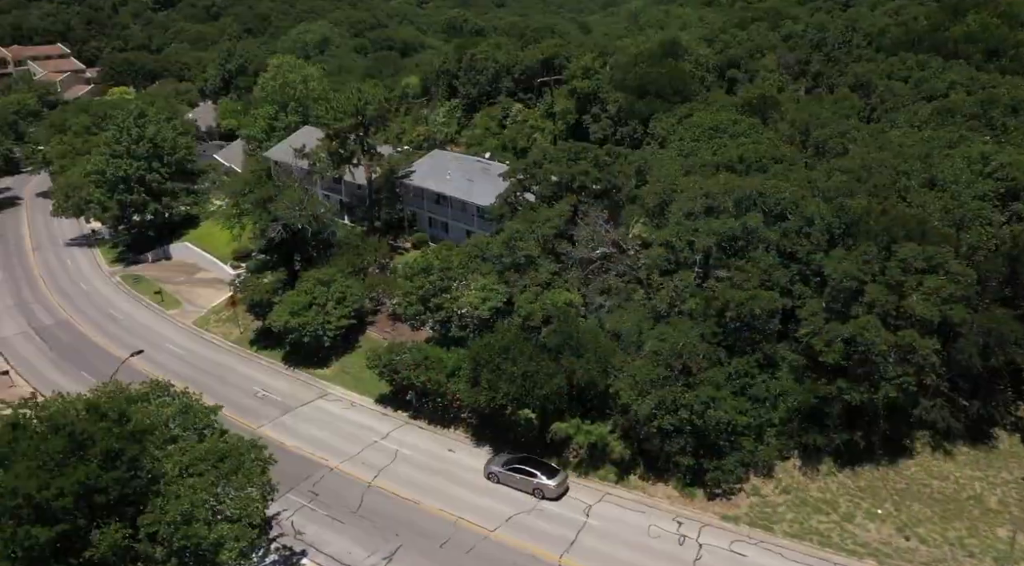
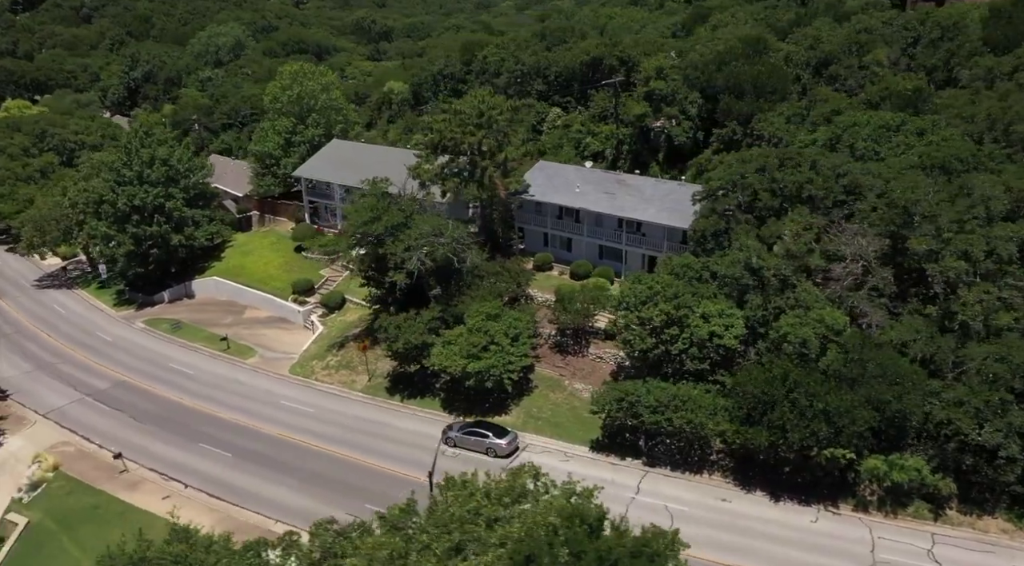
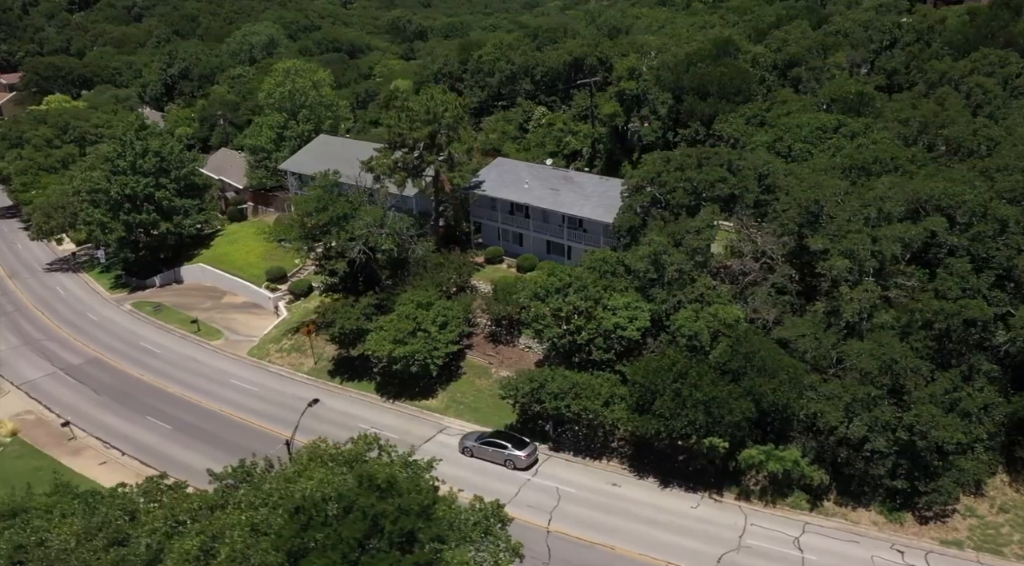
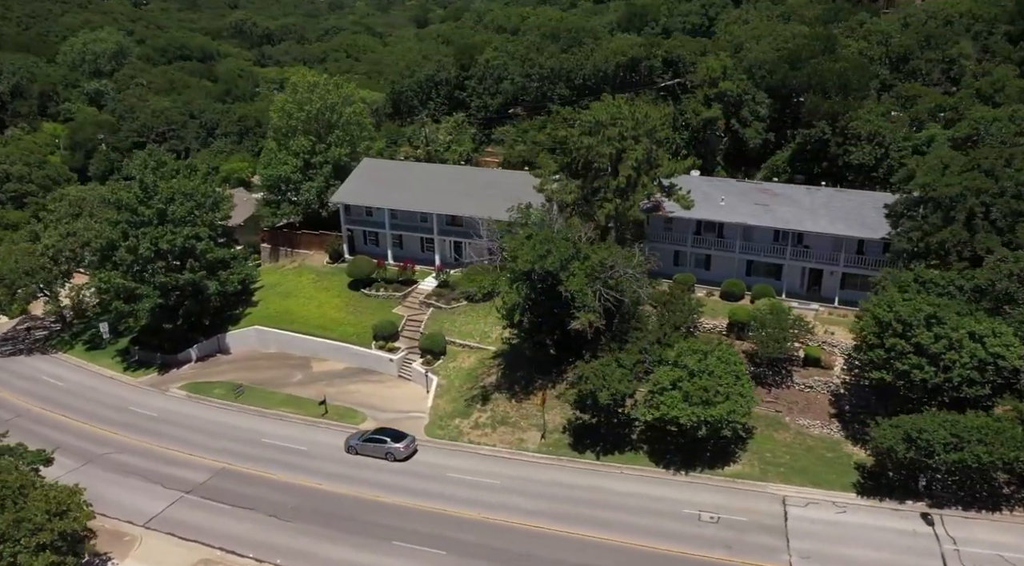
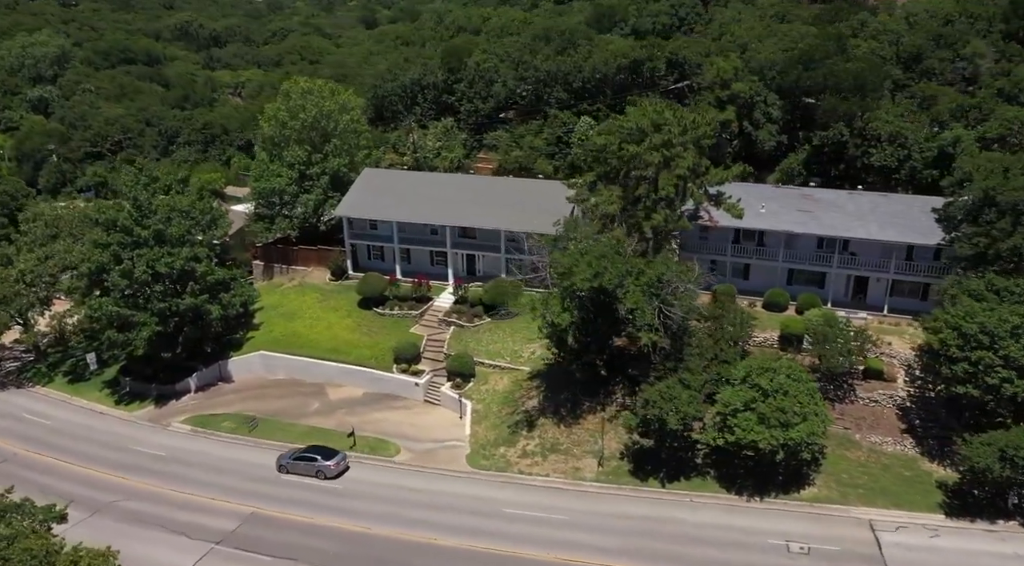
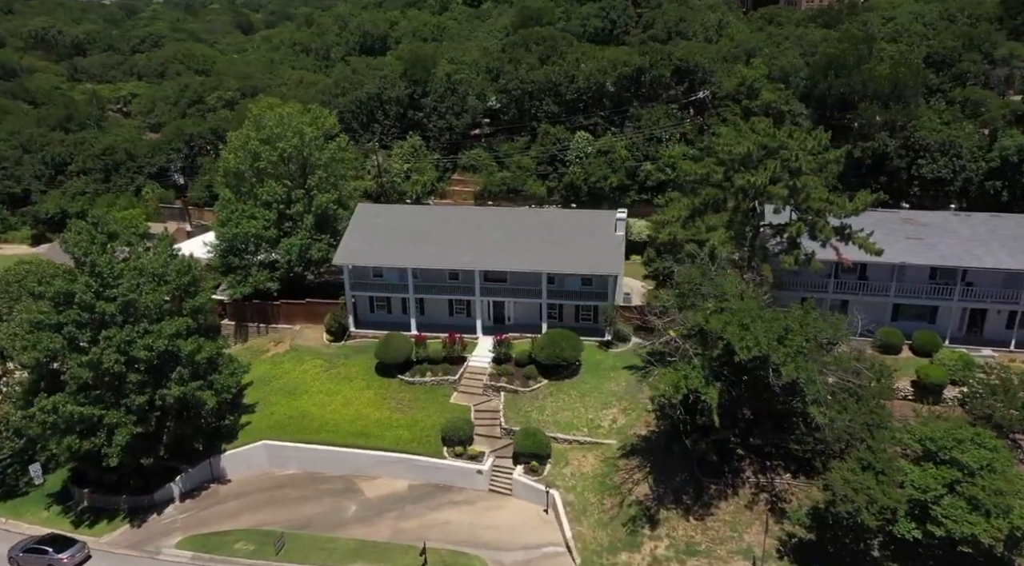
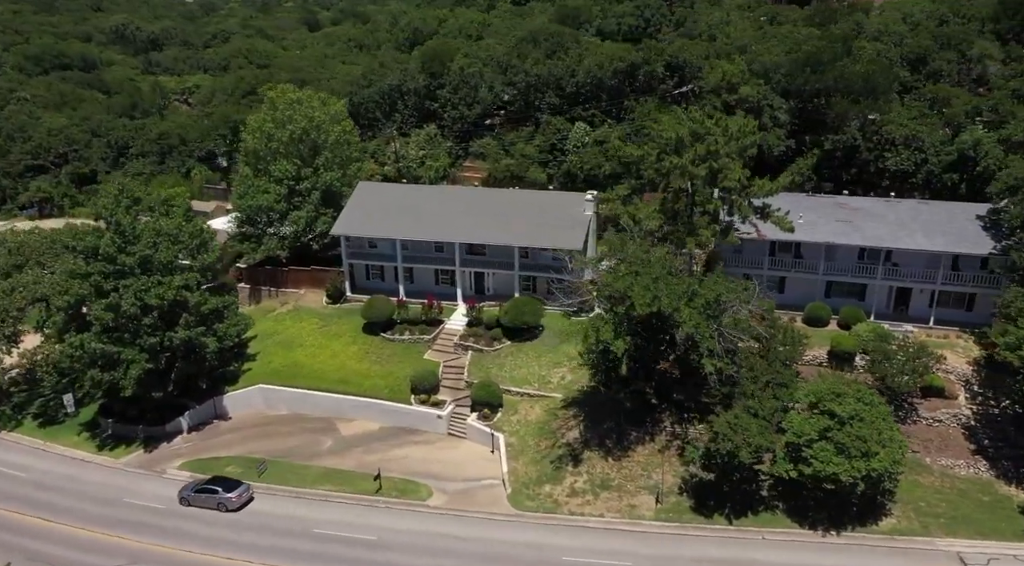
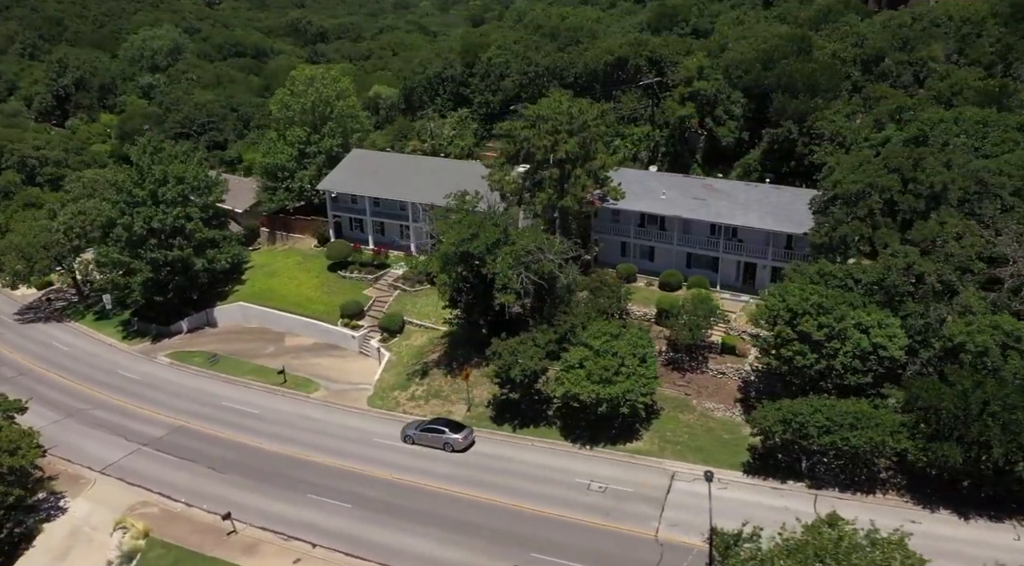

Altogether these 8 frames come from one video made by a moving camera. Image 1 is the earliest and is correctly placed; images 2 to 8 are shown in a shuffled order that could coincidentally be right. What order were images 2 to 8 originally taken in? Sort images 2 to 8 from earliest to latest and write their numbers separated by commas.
3, 2, 8, 4, 5, 7, 6
